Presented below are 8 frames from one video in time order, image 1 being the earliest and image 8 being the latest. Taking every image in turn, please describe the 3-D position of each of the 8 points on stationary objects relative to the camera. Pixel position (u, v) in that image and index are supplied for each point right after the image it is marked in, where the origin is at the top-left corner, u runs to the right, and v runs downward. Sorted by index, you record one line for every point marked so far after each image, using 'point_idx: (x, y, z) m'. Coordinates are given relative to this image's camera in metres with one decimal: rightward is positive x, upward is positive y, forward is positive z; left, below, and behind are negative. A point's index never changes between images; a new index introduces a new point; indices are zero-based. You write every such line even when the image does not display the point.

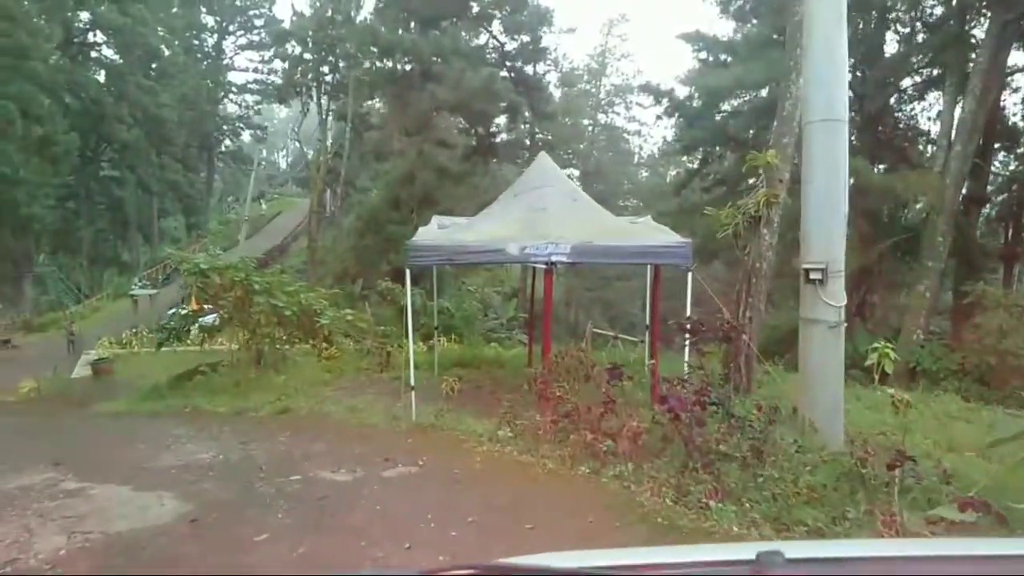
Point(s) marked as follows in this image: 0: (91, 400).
0: (-6.7, -1.9, +12.4) m
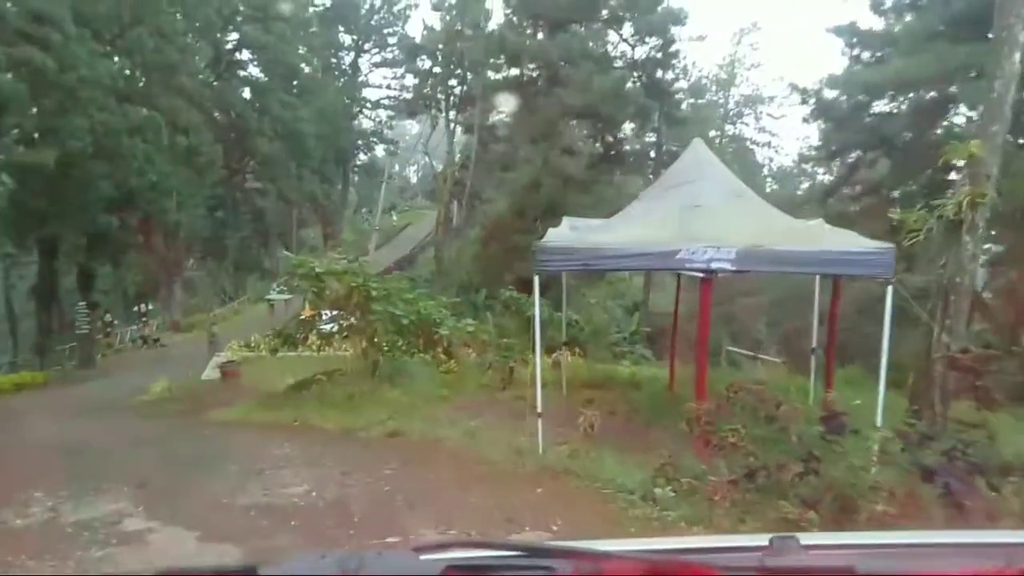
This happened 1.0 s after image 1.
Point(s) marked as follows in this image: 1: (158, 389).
0: (-4.7, -1.9, +12.2) m
1: (-7.2, -2.1, +15.6) m
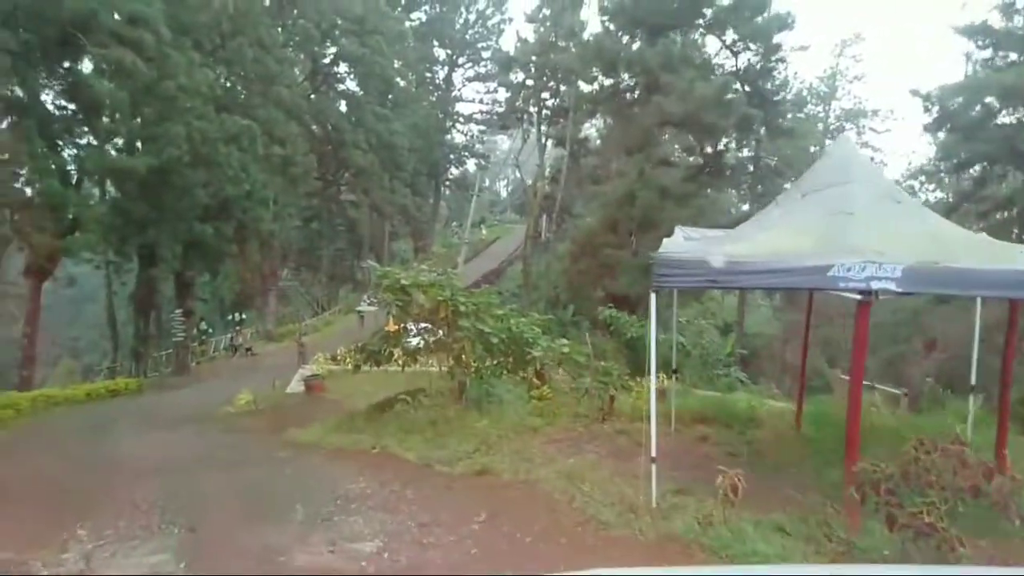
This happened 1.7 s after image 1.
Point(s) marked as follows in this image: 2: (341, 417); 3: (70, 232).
0: (-3.3, -2.1, +11.8) m
1: (-5.4, -2.3, +15.4) m
2: (-2.2, -1.8, +10.2) m
3: (-10.8, +1.3, +18.7) m
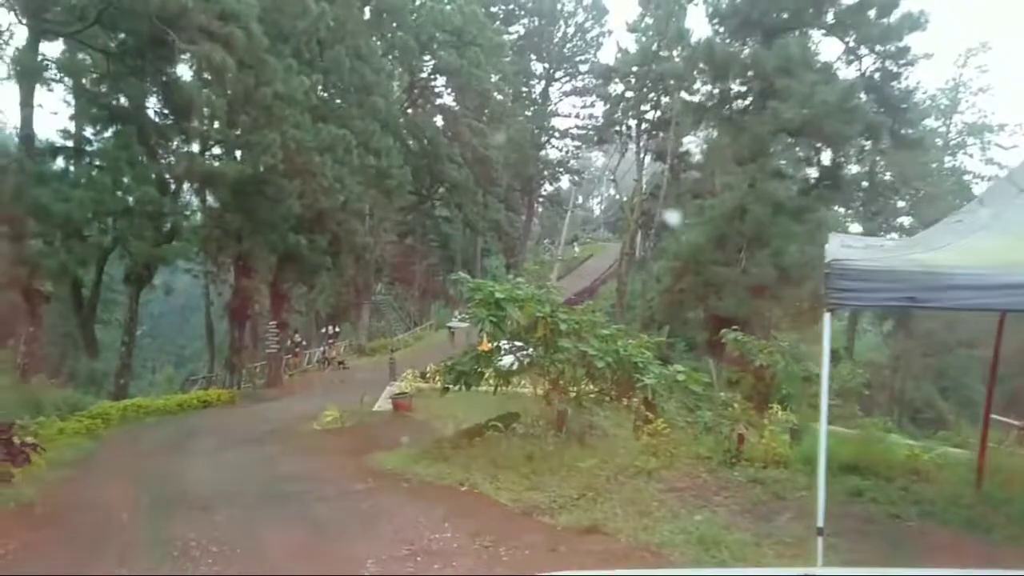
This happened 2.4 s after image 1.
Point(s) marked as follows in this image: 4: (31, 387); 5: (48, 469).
0: (-1.9, -2.3, +11.1) m
1: (-3.6, -2.5, +15.0) m
2: (-1.0, -1.9, +9.4) m
3: (-8.5, +1.1, +19.0) m
4: (-8.2, -1.6, +13.0) m
5: (-5.5, -2.1, +9.1) m
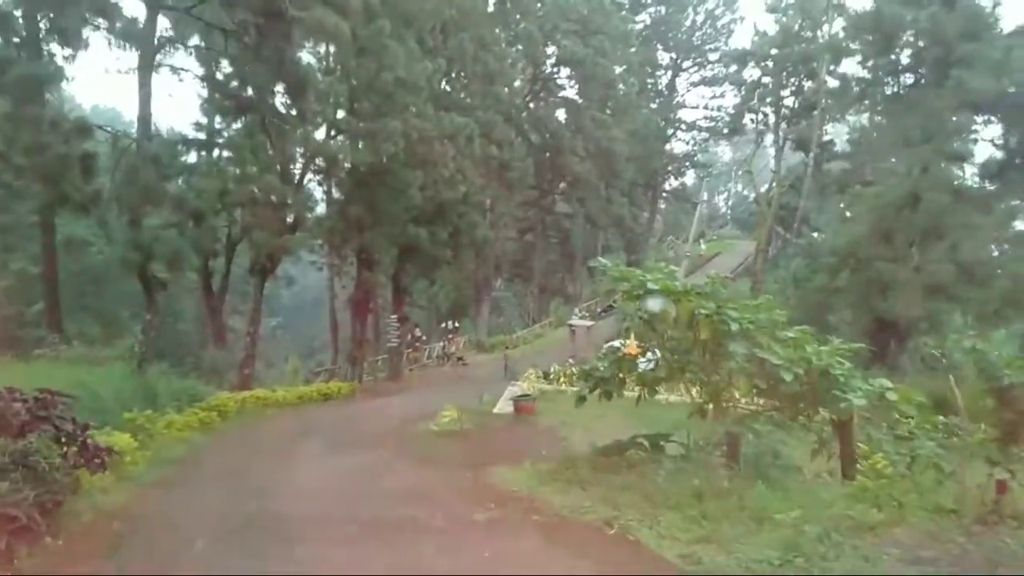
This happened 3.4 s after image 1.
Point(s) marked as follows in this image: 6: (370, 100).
0: (-0.2, -2.2, +9.9) m
1: (-1.2, -2.4, +14.0) m
2: (+0.5, -1.8, +8.1) m
3: (-5.4, +1.4, +18.7) m
4: (-6.1, -1.4, +12.8) m
5: (-4.0, -2.0, +8.5) m
6: (-3.5, +4.6, +18.8) m
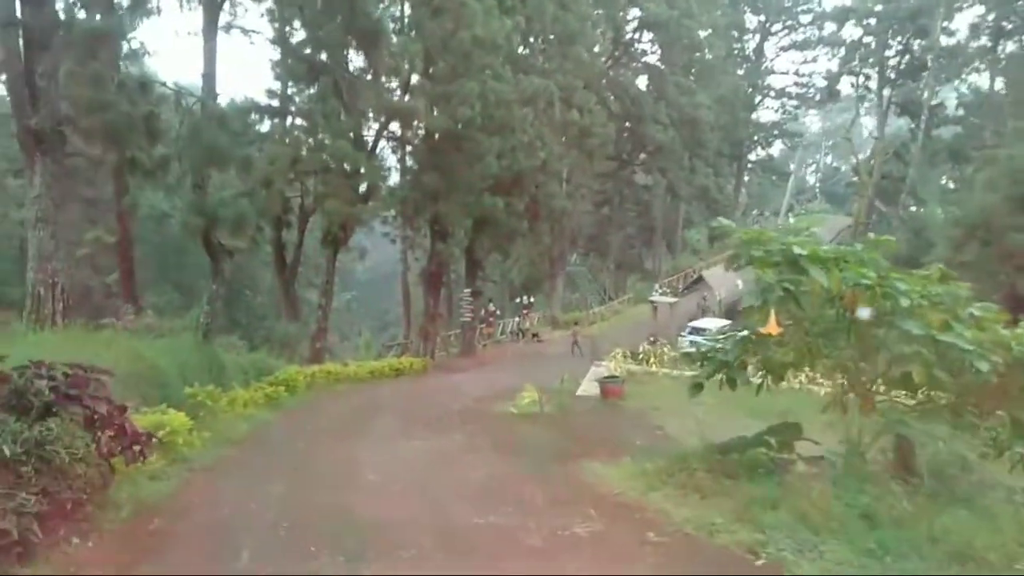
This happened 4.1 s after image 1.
0: (+0.9, -1.8, +8.8) m
1: (+0.2, -1.9, +13.0) m
2: (+1.4, -1.5, +6.9) m
3: (-3.5, +2.0, +17.9) m
4: (-4.7, -0.9, +12.2) m
5: (-3.1, -1.6, +7.7) m
6: (-1.5, +5.2, +17.8) m
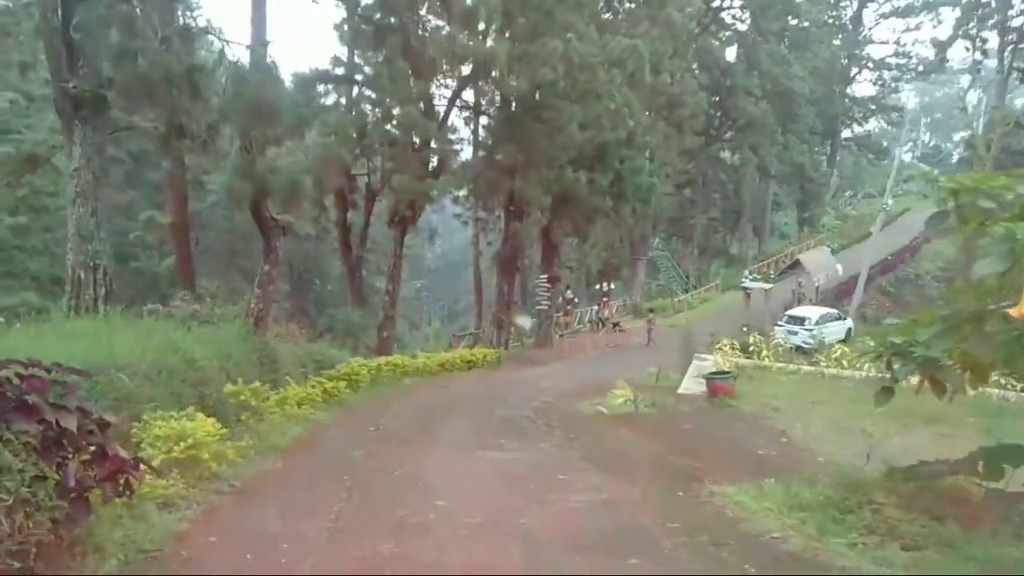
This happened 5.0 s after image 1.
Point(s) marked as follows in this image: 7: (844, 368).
0: (+1.8, -1.6, +7.0) m
1: (+1.5, -1.6, +11.2) m
2: (+2.1, -1.3, +5.1) m
3: (-1.7, +2.4, +16.4) m
4: (-3.5, -0.7, +10.9) m
5: (-2.2, -1.4, +6.3) m
6: (+0.2, +5.6, +16.1) m
7: (+5.2, -1.3, +12.0) m
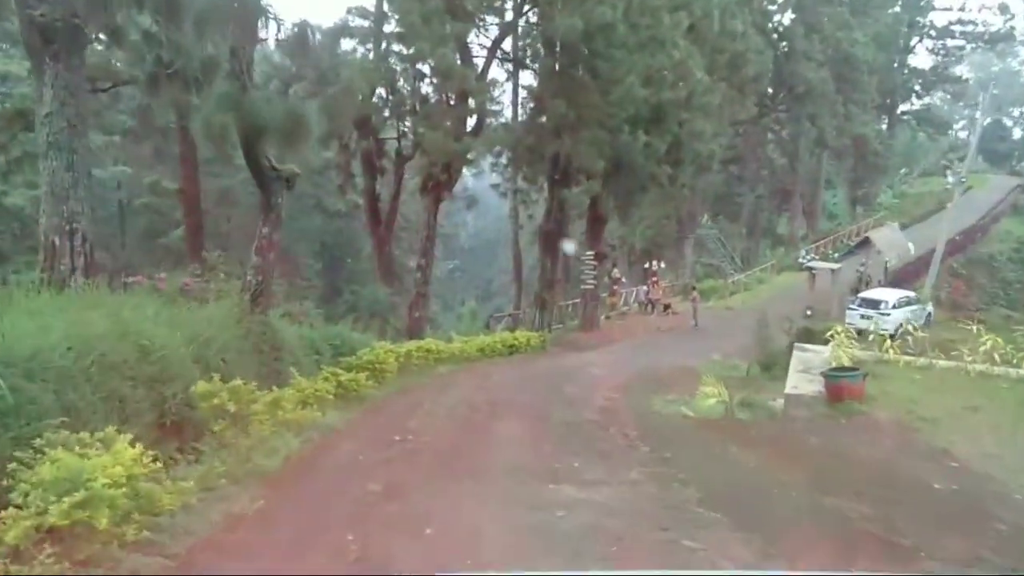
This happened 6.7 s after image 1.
0: (+2.4, -1.4, +4.7) m
1: (+2.3, -1.3, +8.9) m
2: (+2.6, -1.2, +2.7) m
3: (-0.8, +2.8, +14.1) m
4: (-2.8, -0.3, +8.8) m
5: (-1.7, -1.2, +4.1) m
6: (+1.2, +6.0, +13.7) m
7: (+5.9, -1.0, +9.5) m
